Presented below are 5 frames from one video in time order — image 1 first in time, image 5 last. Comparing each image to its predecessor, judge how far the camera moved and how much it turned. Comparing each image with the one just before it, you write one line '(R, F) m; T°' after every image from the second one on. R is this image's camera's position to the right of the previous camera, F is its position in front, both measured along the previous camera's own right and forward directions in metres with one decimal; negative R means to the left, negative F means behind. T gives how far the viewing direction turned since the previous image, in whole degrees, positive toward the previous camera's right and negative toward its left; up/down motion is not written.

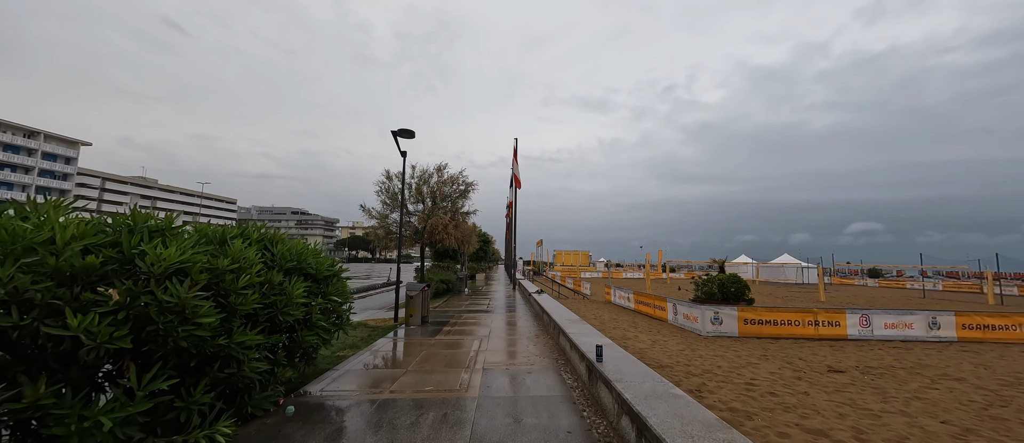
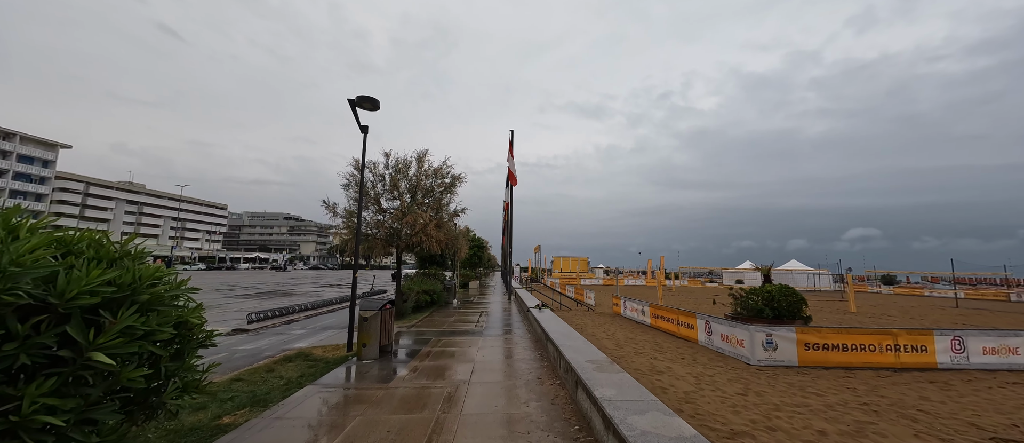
(+0.1, +2.5) m; +1°
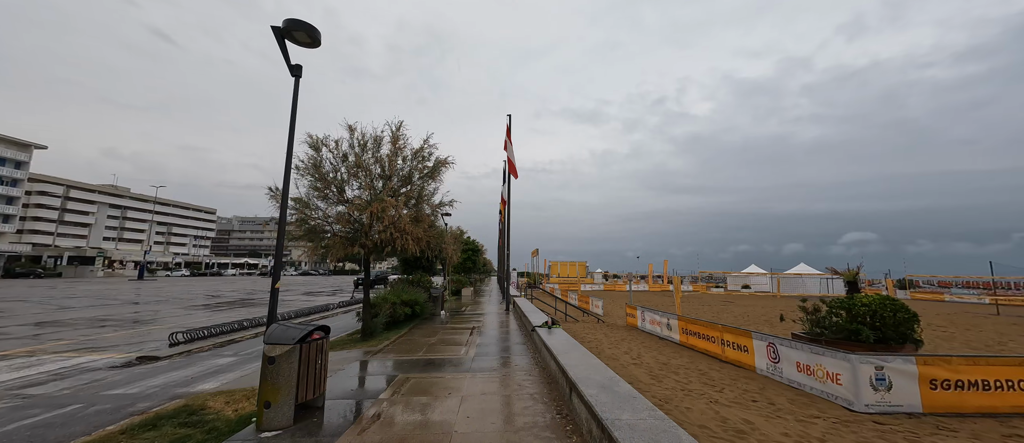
(-0.1, +2.6) m; +1°
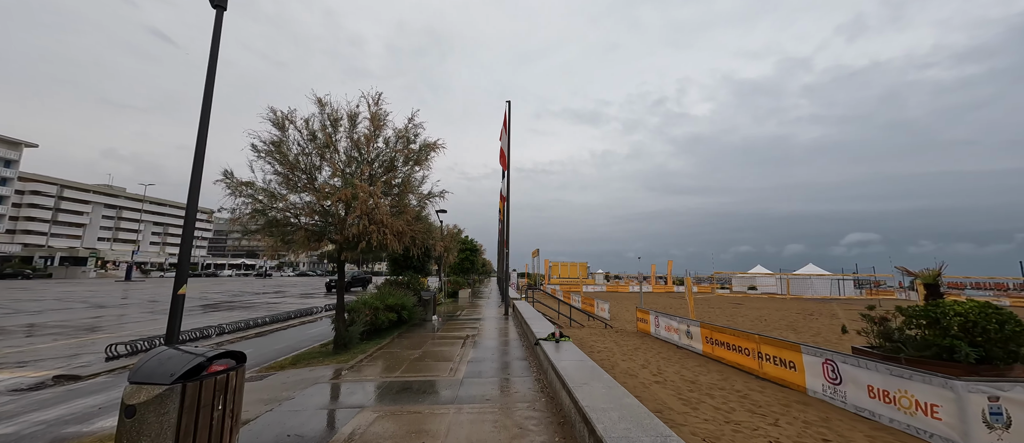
(0.0, +1.4) m; 0°
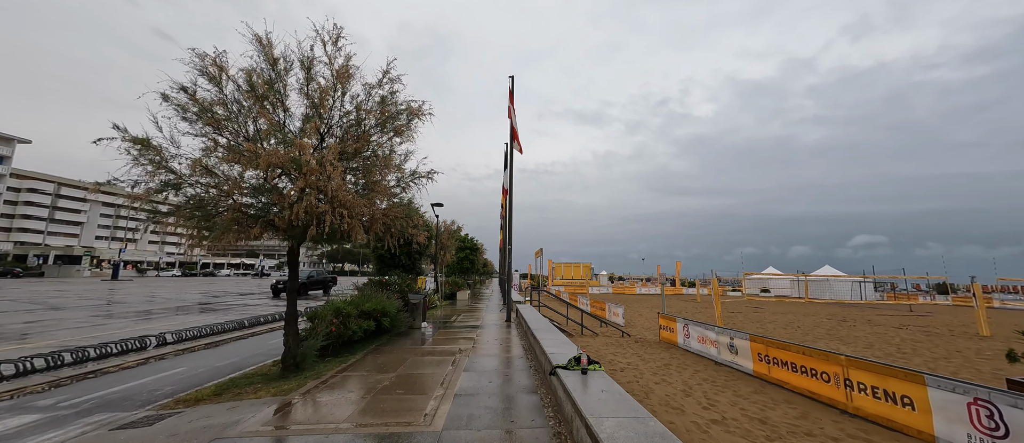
(0.0, +2.0) m; 0°
